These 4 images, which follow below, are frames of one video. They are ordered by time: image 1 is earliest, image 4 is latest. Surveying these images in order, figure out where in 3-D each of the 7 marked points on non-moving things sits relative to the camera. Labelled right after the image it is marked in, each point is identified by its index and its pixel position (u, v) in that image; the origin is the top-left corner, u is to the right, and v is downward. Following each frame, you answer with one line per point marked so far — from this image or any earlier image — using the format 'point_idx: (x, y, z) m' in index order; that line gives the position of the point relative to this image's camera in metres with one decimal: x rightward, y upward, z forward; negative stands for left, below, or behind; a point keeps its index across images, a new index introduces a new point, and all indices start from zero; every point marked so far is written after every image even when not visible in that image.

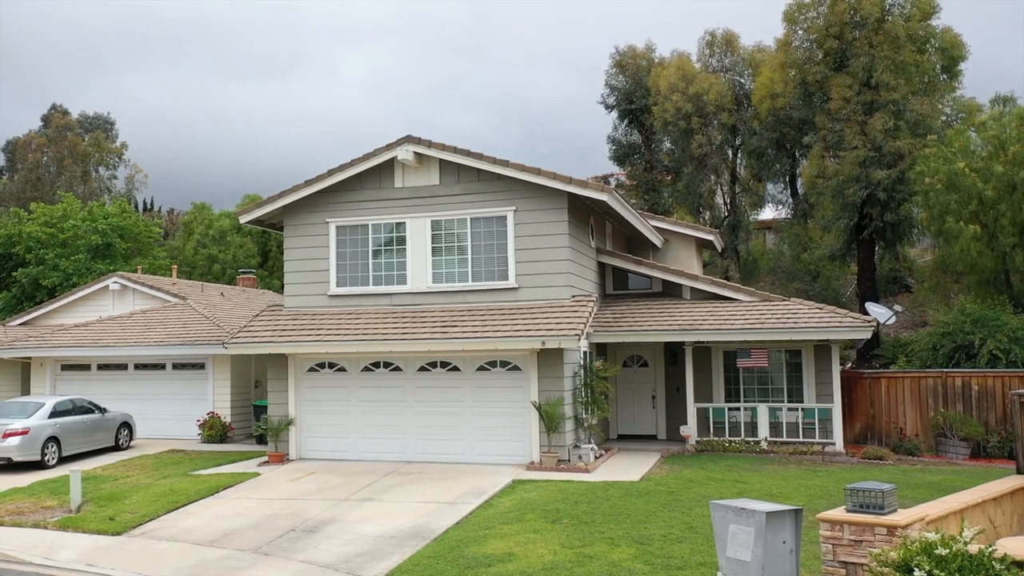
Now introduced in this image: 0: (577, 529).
0: (+0.8, -2.9, +10.7) m
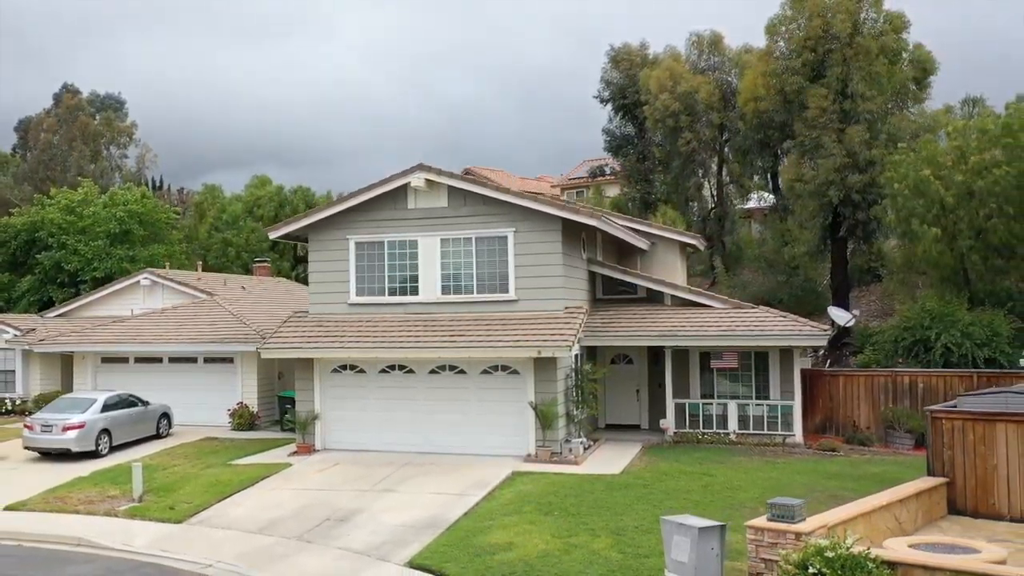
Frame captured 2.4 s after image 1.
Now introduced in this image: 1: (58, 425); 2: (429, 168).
0: (+0.8, -3.4, +12.9) m
1: (-9.5, -2.8, +18.8) m
2: (-1.6, +2.4, +18.2) m
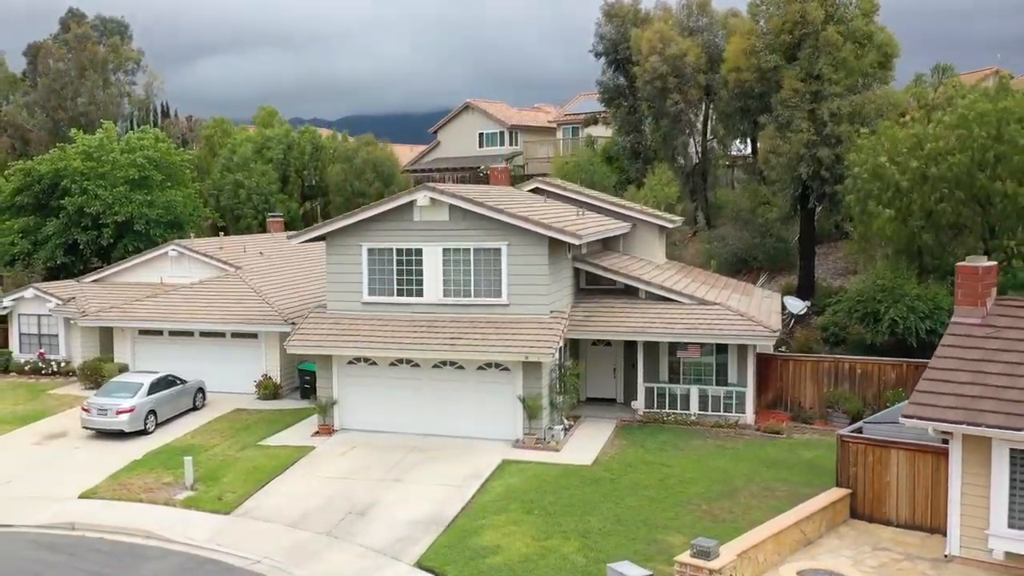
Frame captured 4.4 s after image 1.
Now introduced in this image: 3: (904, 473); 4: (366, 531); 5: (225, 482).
0: (+0.6, -4.2, +16.0) m
1: (-9.7, -2.9, +21.7) m
2: (-1.9, +2.3, +20.4) m
3: (+6.5, -3.1, +14.9) m
4: (-2.6, -4.4, +16.3) m
5: (-6.1, -4.1, +18.9) m
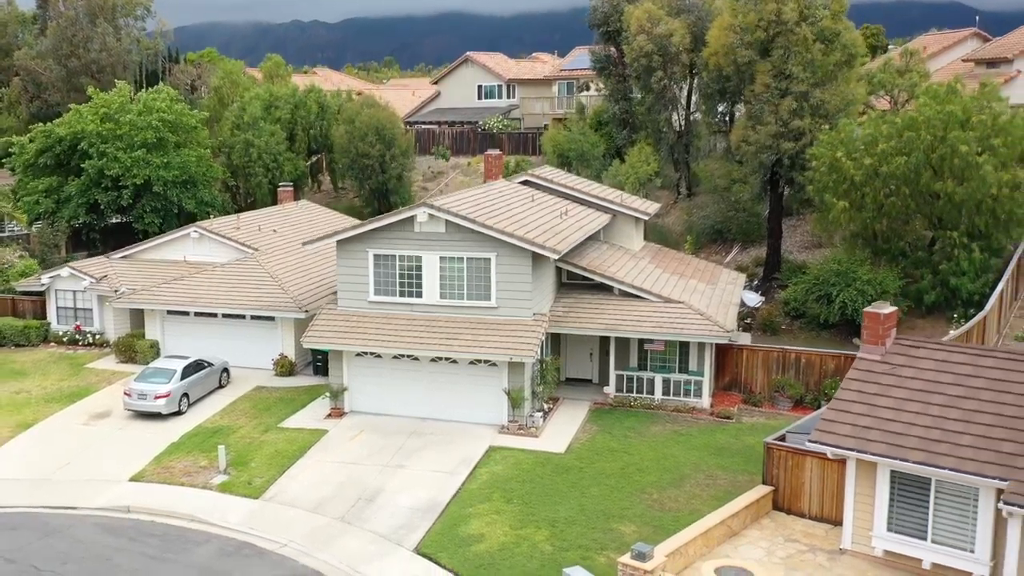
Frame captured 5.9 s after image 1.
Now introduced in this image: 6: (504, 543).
0: (+0.2, -4.8, +19.3) m
1: (-10.0, -3.0, +24.9) m
2: (-2.2, +2.1, +23.0) m
3: (+6.1, -3.8, +18.0) m
4: (-3.0, -5.0, +19.6) m
5: (-6.4, -4.4, +22.2) m
6: (-0.2, -5.1, +18.1) m
